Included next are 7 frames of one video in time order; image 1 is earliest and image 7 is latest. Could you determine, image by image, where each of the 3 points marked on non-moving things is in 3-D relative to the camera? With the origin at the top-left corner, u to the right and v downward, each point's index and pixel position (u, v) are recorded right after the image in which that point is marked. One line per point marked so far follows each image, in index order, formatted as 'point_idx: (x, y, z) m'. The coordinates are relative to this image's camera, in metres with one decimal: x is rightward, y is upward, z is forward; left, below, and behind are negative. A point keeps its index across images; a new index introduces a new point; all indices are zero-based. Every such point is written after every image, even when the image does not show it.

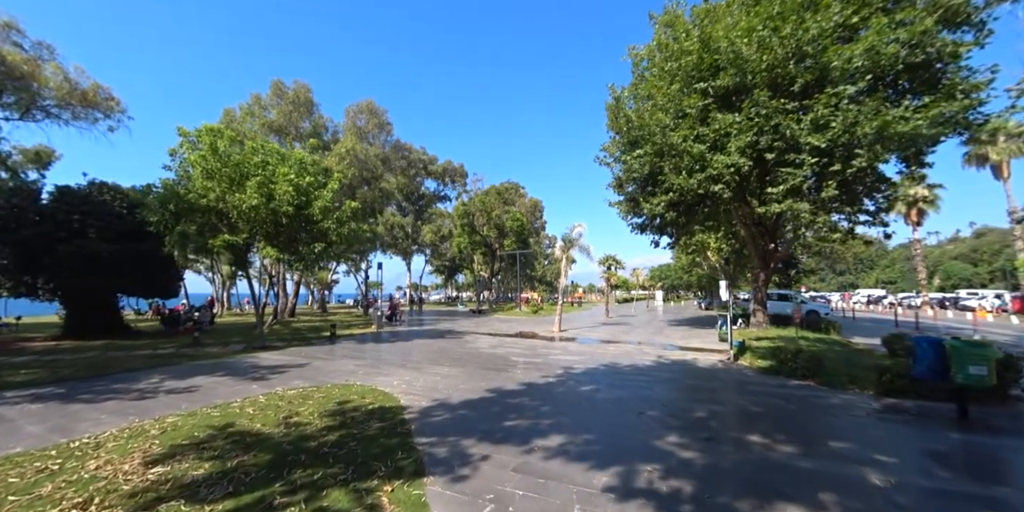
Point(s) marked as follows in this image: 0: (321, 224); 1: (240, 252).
0: (-6.3, +1.1, +13.5) m
1: (-8.9, +0.2, +13.1) m
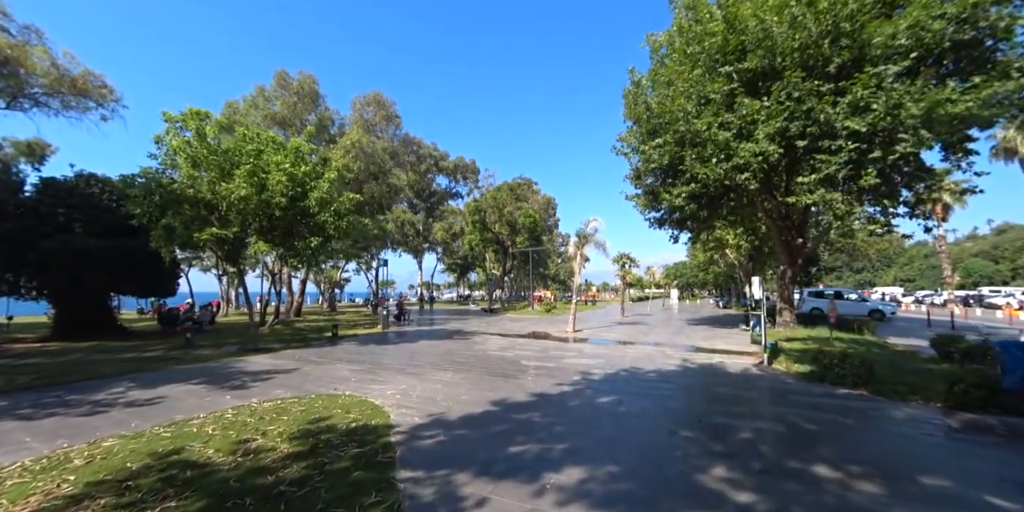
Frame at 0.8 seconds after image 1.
0: (-6.0, +1.2, +12.6) m
1: (-8.6, +0.3, +12.3) m
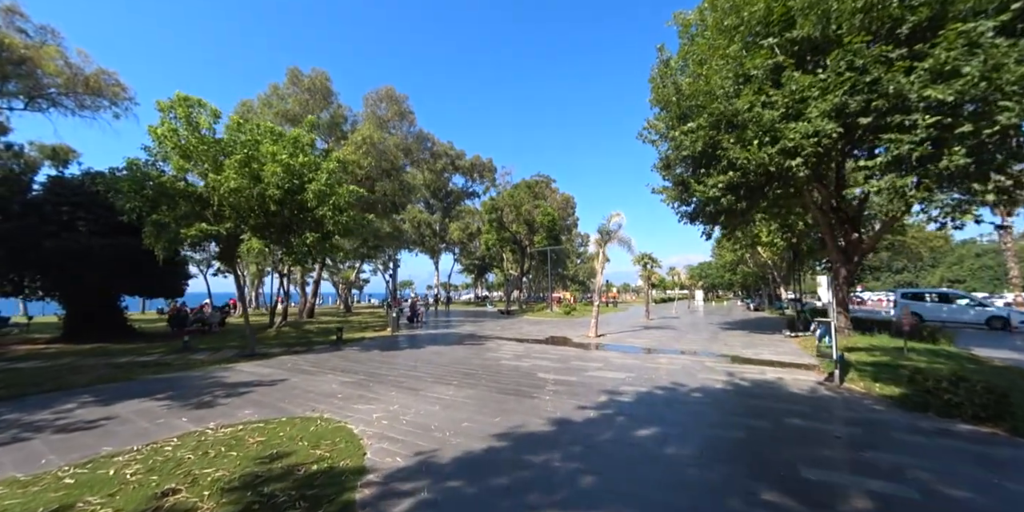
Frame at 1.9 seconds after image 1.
0: (-5.6, +1.3, +11.6) m
1: (-8.2, +0.3, +11.5) m
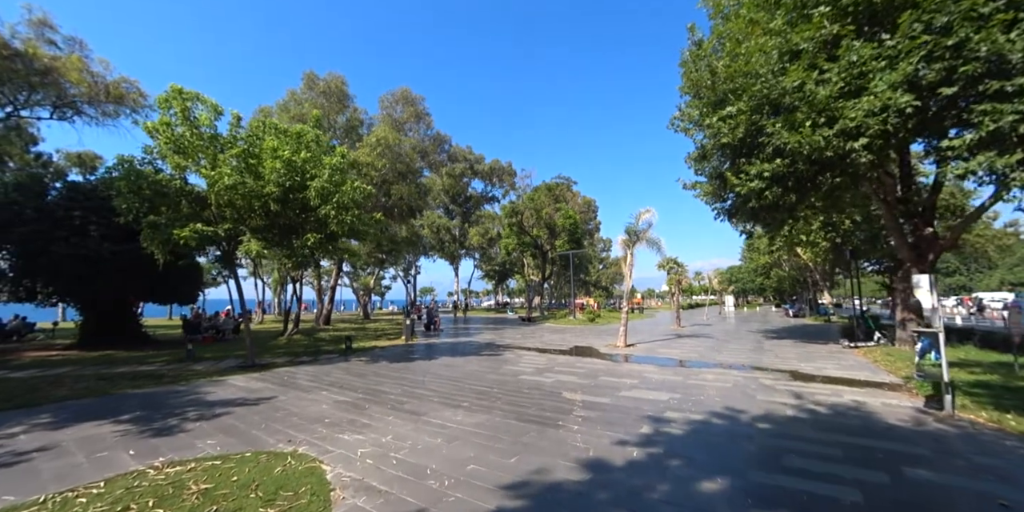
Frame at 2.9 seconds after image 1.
0: (-5.1, +1.2, +10.8) m
1: (-7.7, +0.3, +10.7) m
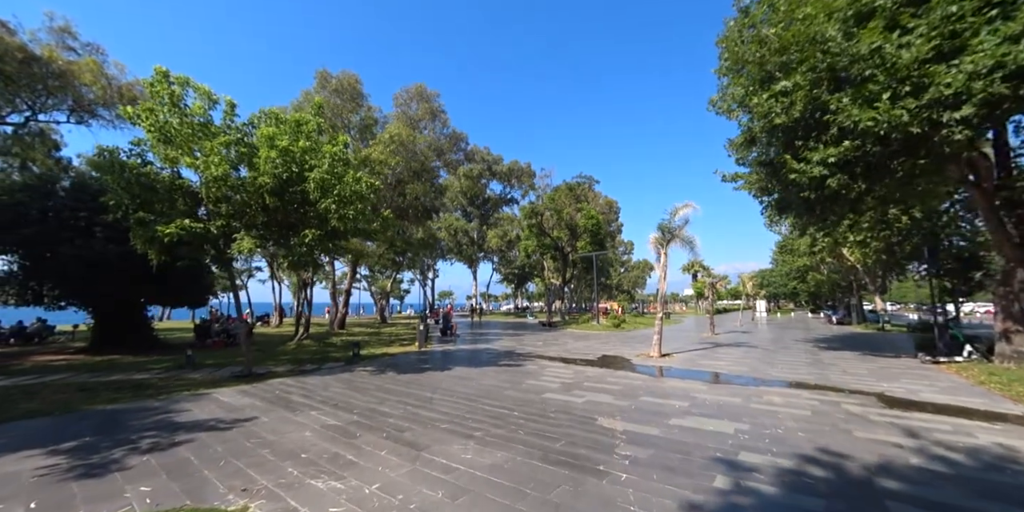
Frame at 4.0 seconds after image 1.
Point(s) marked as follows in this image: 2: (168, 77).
0: (-4.5, +1.2, +9.8) m
1: (-7.2, +0.3, +9.8) m
2: (-7.6, +4.0, +9.0) m
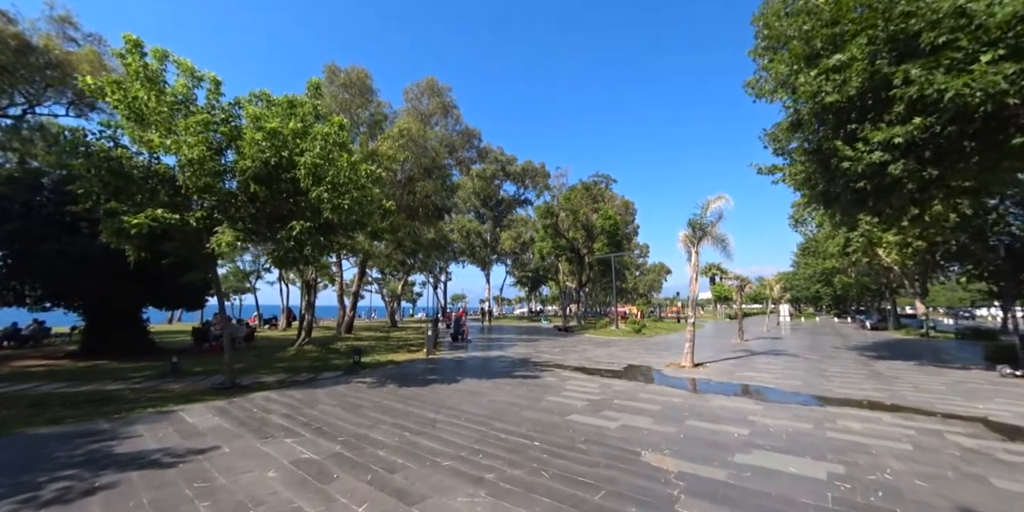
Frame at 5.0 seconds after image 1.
0: (-4.2, +1.3, +8.7) m
1: (-6.8, +0.3, +8.8) m
2: (-7.3, +4.0, +8.1) m
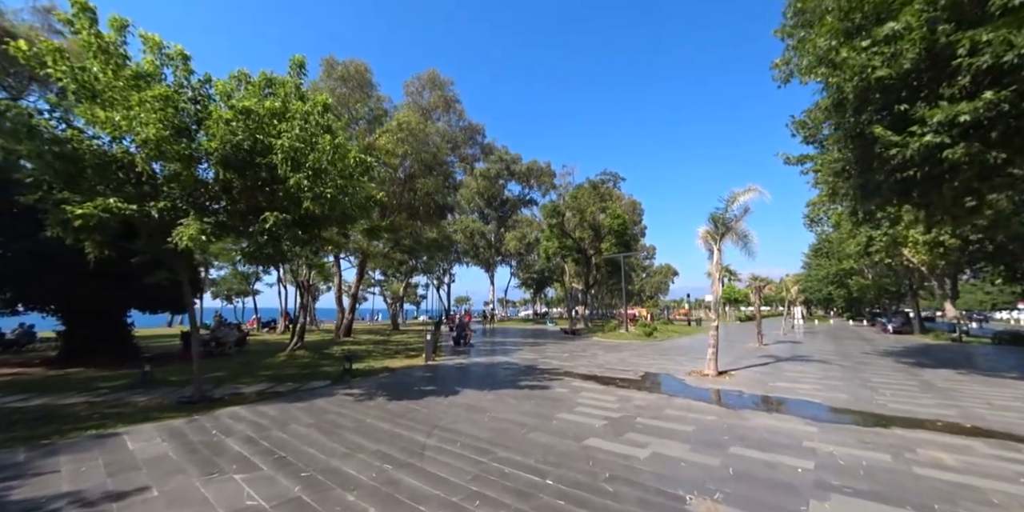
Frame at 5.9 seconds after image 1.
0: (-4.1, +1.4, +7.7) m
1: (-6.7, +0.4, +7.8) m
2: (-7.2, +4.1, +7.1) m
